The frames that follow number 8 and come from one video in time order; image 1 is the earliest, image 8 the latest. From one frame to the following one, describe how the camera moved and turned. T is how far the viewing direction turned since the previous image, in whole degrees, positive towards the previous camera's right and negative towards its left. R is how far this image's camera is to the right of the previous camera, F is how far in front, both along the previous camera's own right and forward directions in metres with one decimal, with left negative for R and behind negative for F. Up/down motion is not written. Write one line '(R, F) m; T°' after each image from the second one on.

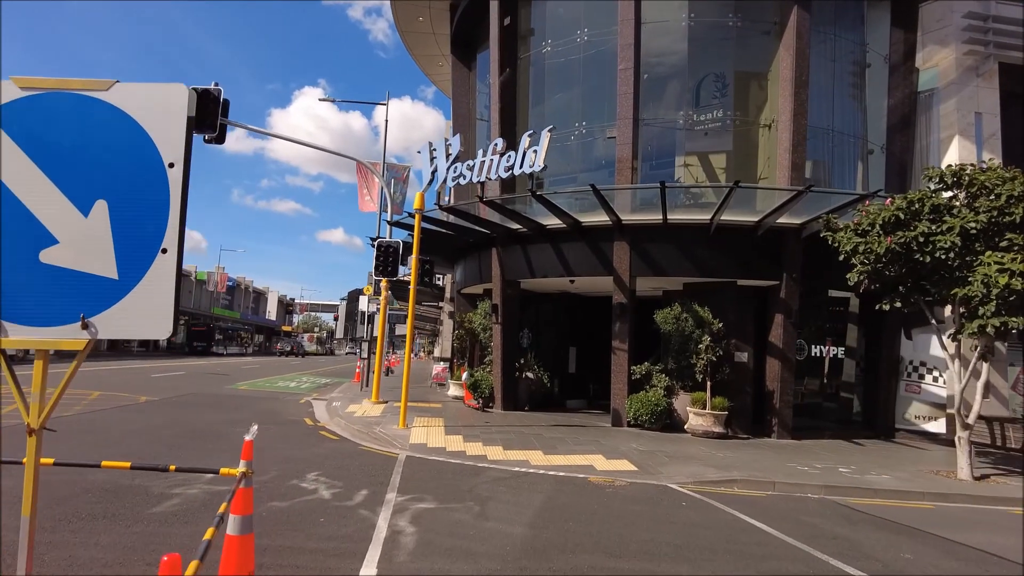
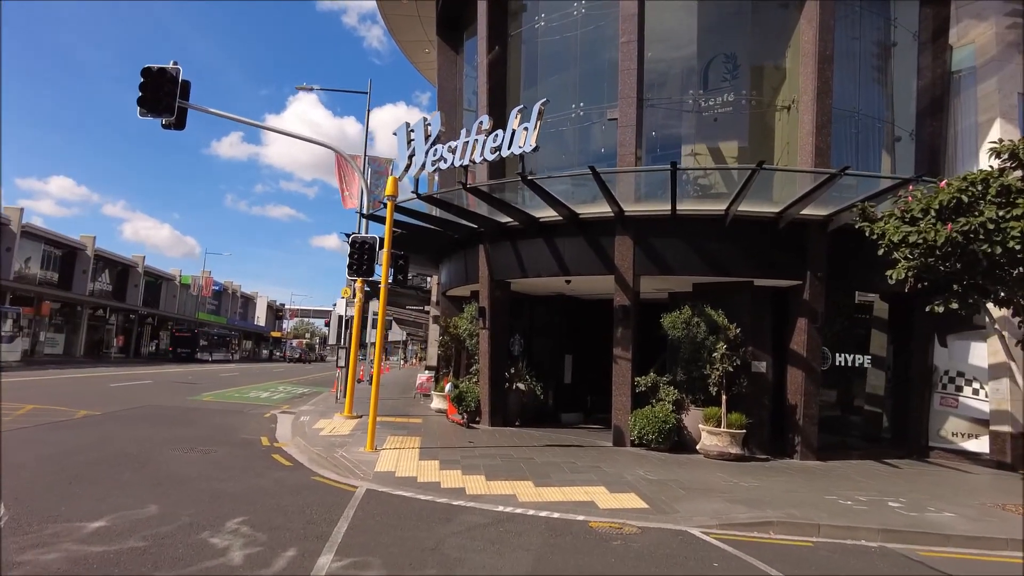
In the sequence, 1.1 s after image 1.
(+0.1, +1.8) m; +1°
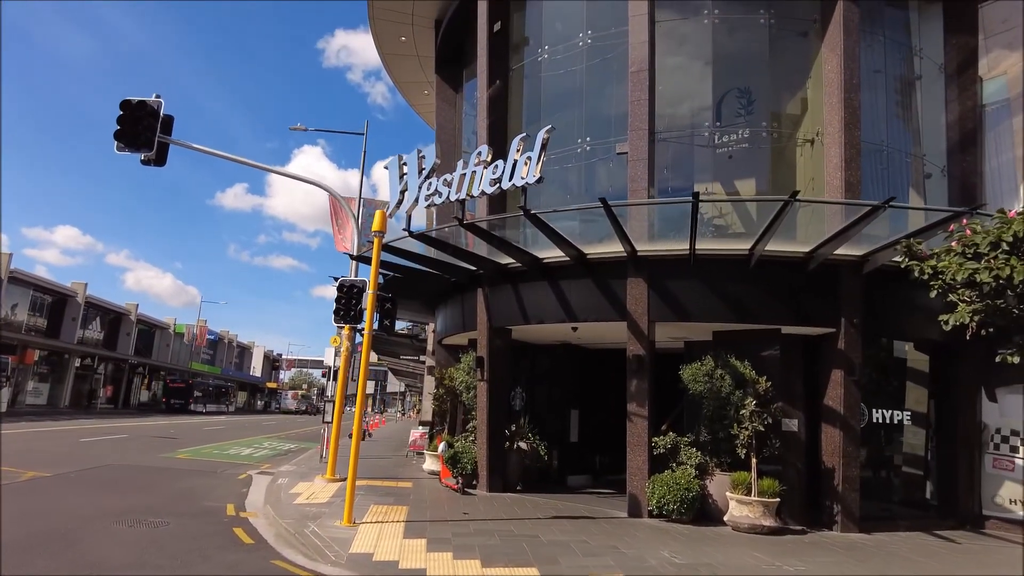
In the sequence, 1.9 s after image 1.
(0.0, +1.3) m; 0°
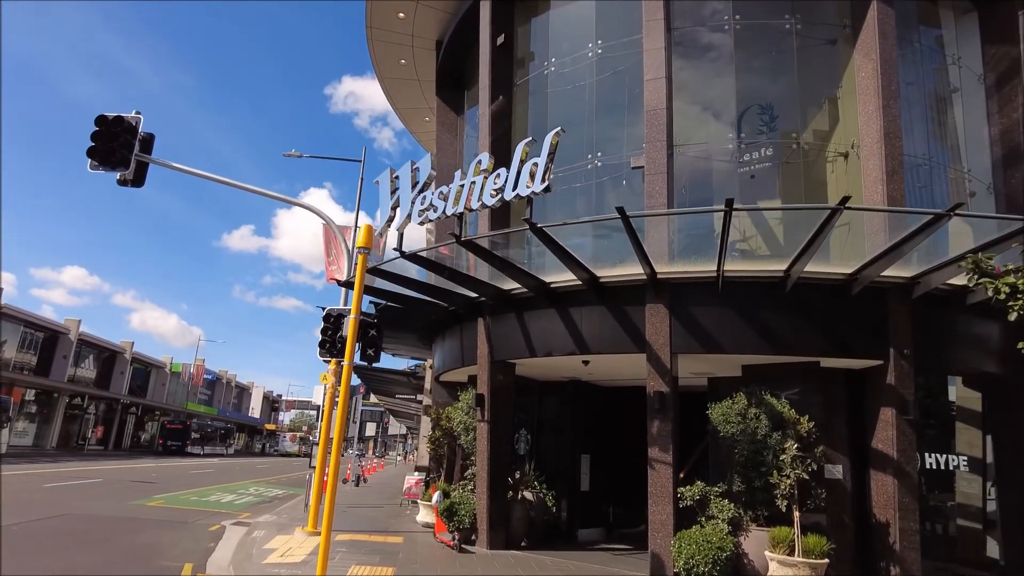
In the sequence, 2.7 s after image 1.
(0.0, +1.4) m; 0°
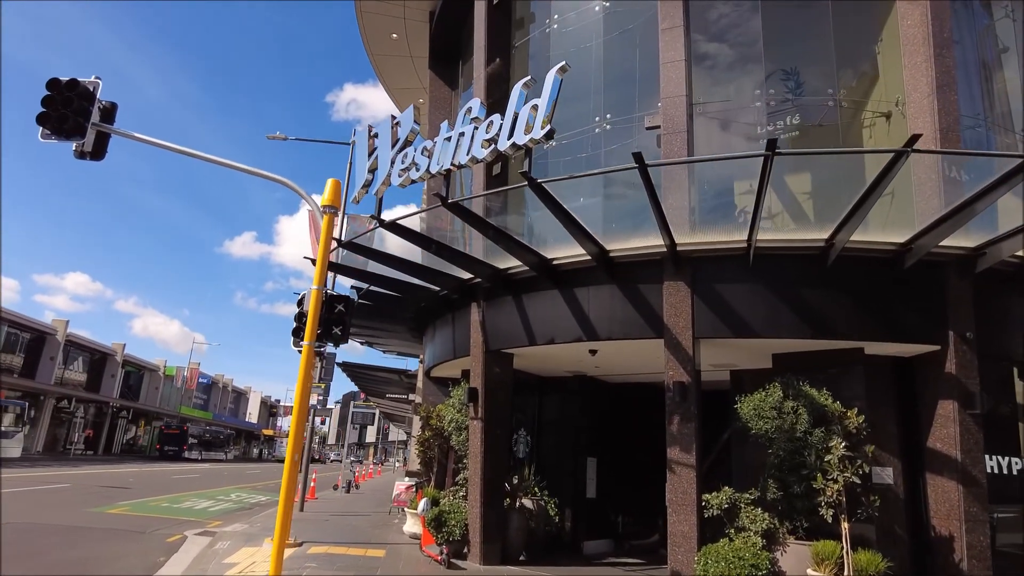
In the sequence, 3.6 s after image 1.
(+0.1, +1.5) m; 0°
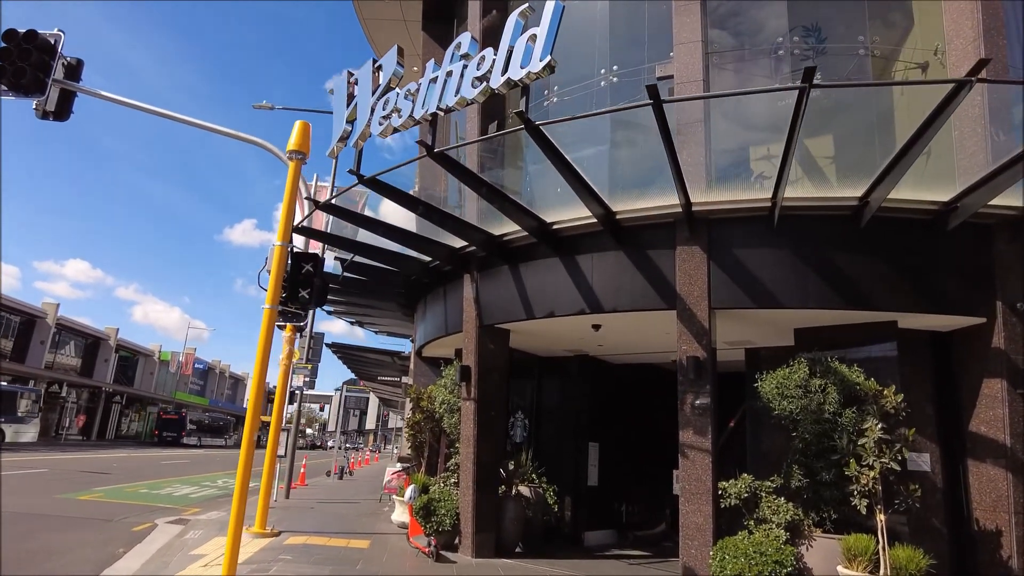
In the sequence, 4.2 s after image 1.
(+0.1, +1.0) m; 0°
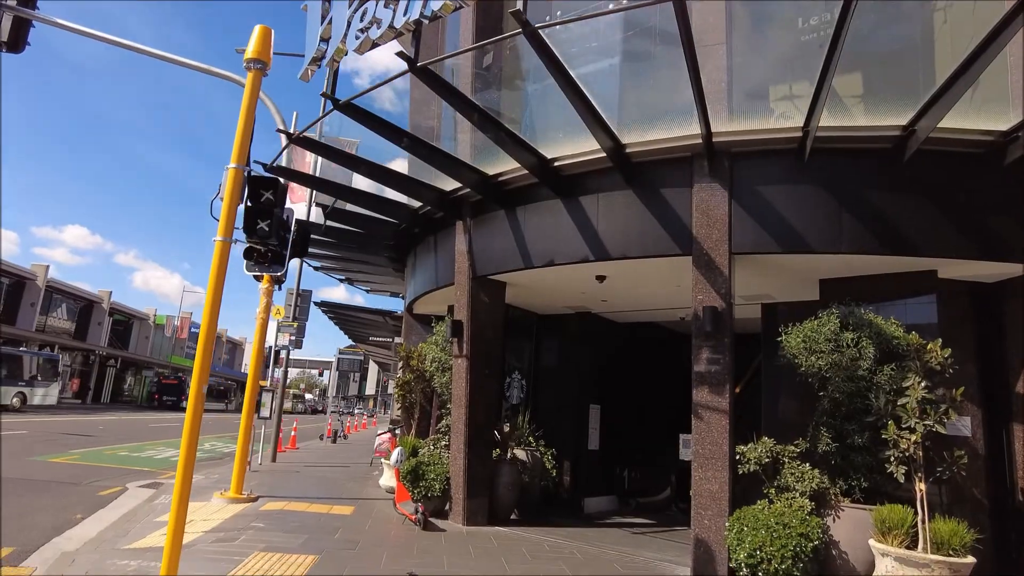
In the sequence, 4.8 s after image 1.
(0.0, +0.9) m; 0°
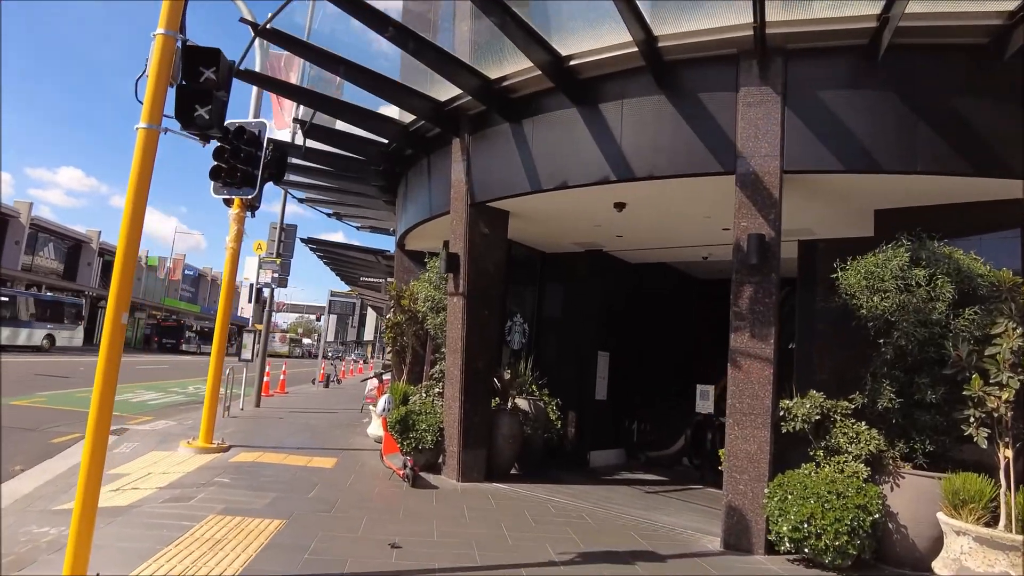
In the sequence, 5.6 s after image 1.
(-0.1, +1.2) m; 0°
